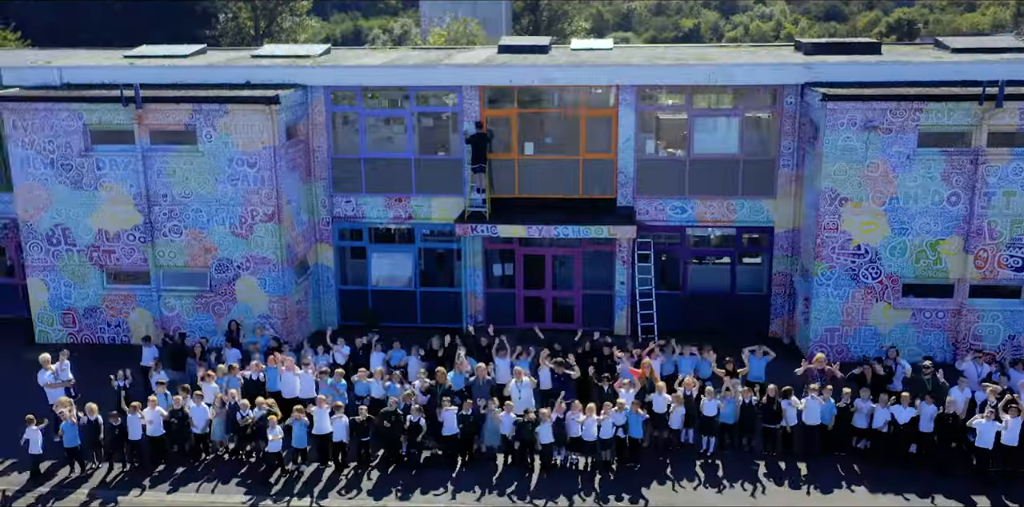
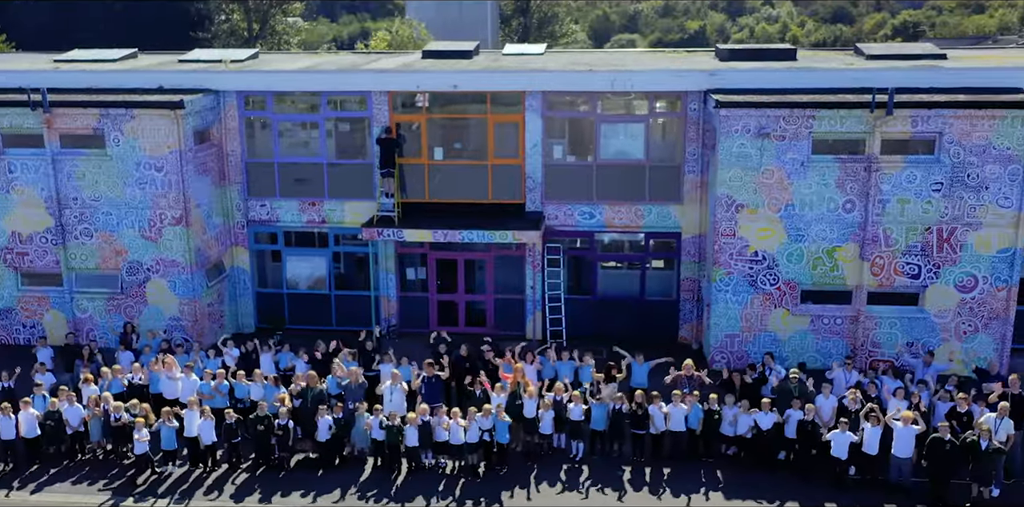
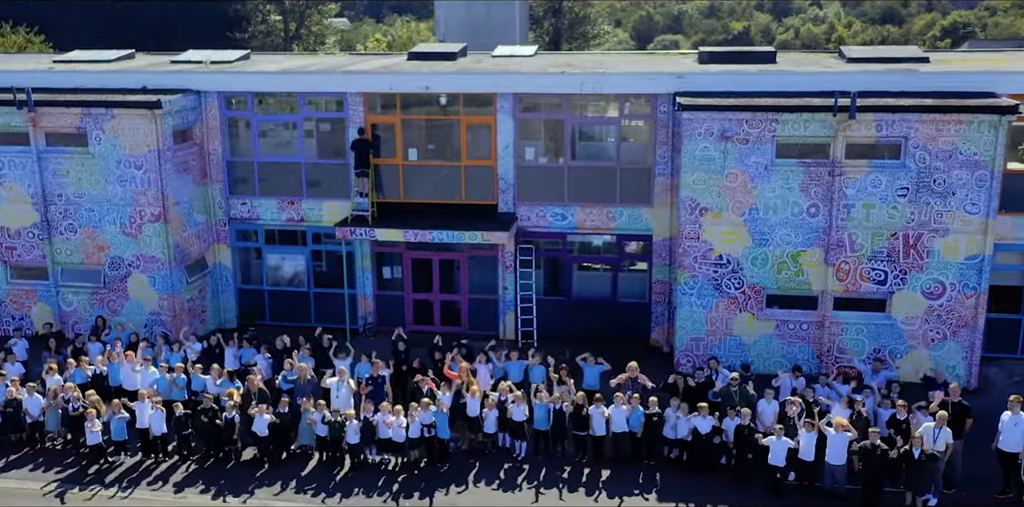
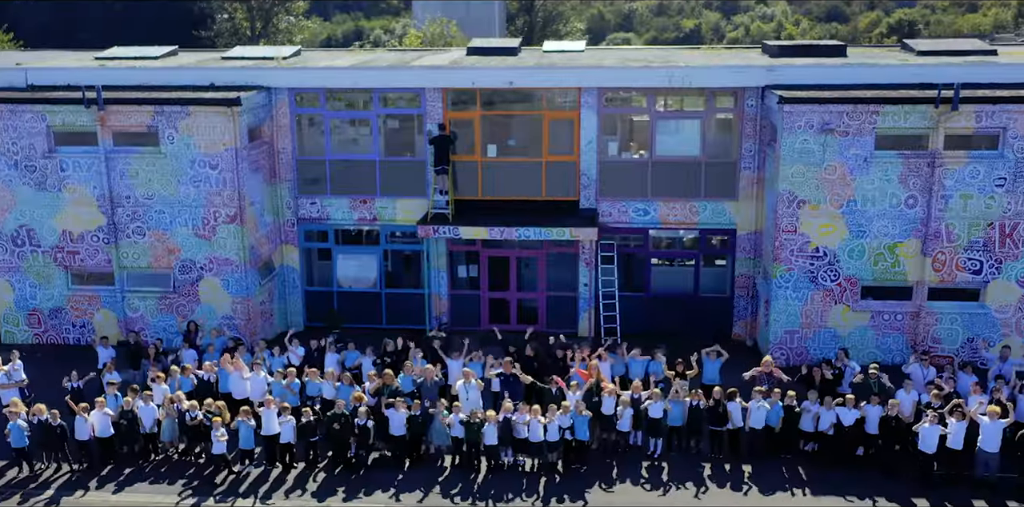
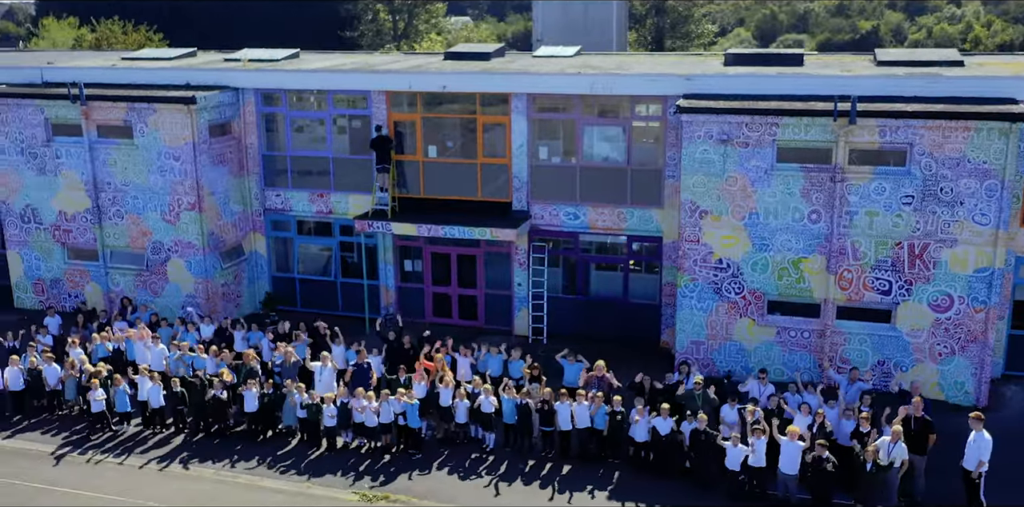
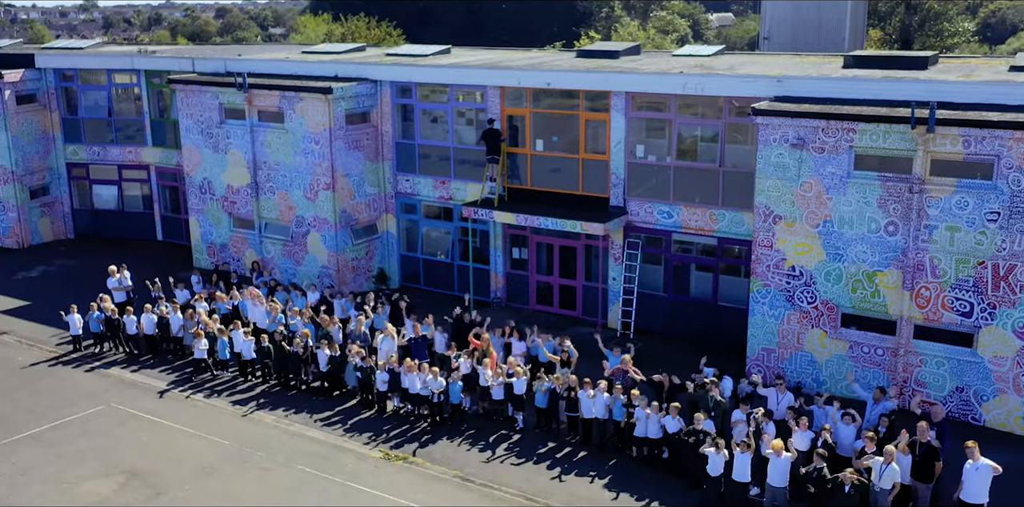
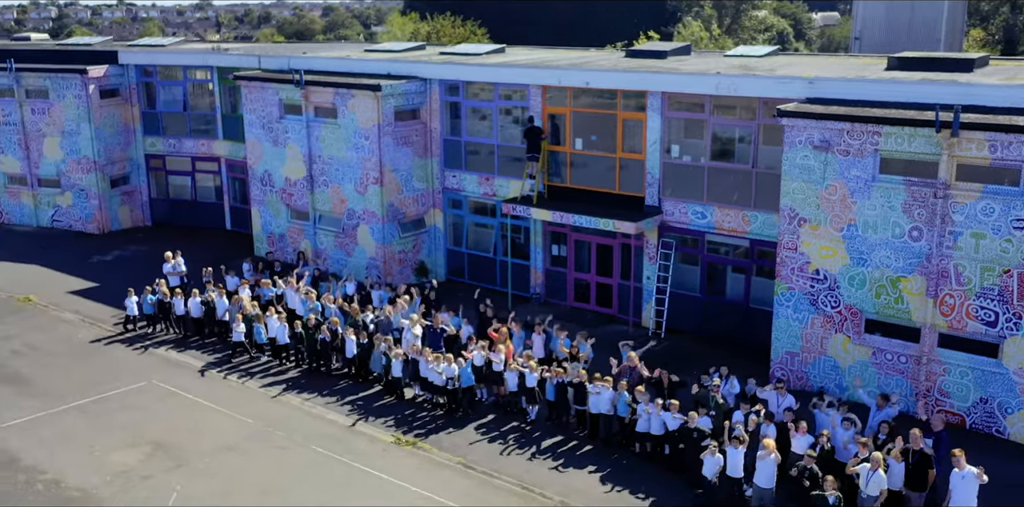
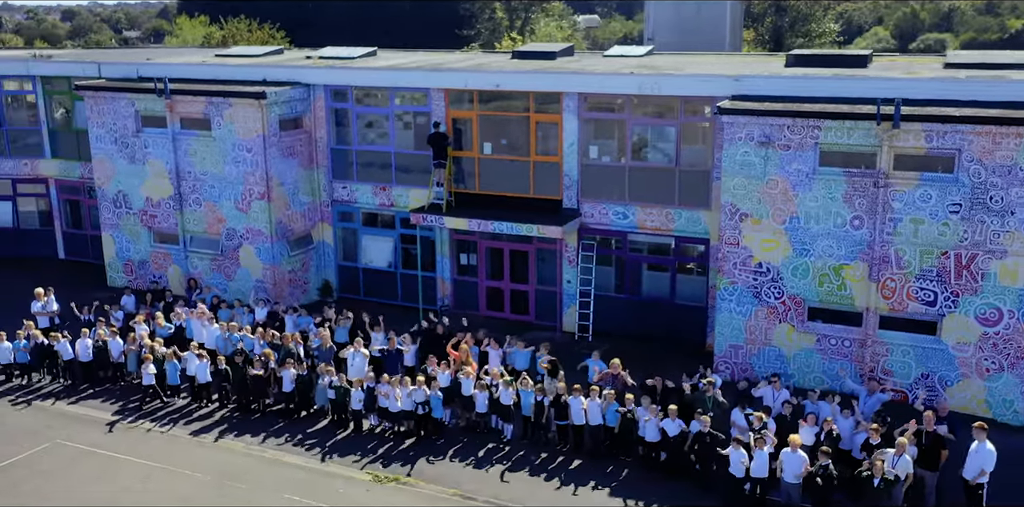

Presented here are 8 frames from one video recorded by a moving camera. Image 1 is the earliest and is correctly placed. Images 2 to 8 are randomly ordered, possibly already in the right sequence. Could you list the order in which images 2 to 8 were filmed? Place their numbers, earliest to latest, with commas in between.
4, 2, 3, 5, 8, 6, 7
